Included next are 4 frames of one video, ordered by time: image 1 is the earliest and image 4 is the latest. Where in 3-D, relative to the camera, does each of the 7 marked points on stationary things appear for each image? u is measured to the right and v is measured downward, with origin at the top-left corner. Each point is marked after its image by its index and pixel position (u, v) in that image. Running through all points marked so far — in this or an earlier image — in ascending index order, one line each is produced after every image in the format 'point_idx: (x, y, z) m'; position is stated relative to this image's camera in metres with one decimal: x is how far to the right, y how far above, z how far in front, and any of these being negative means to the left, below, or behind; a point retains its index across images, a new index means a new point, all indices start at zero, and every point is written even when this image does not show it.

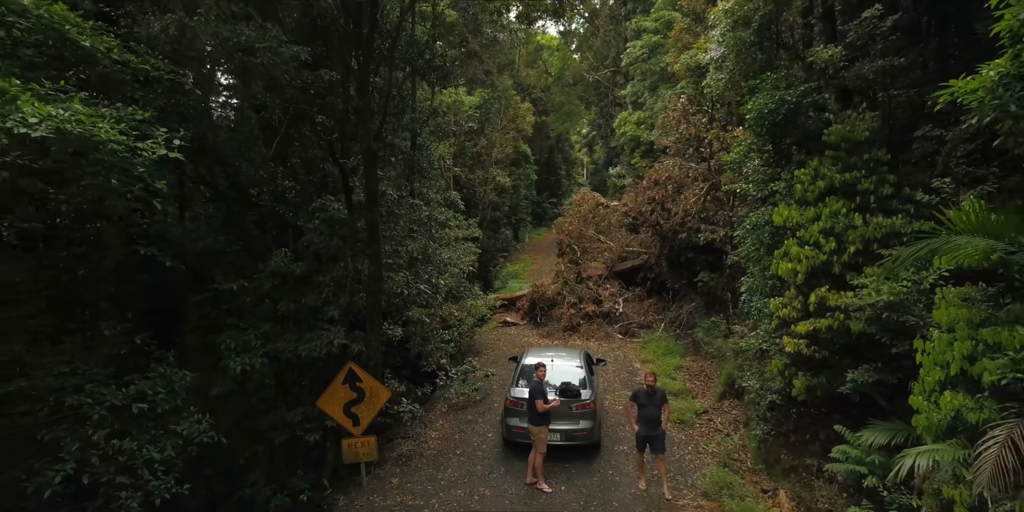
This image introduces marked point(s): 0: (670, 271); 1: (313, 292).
0: (+4.7, -0.4, +17.6) m
1: (-3.2, -0.6, +9.6) m
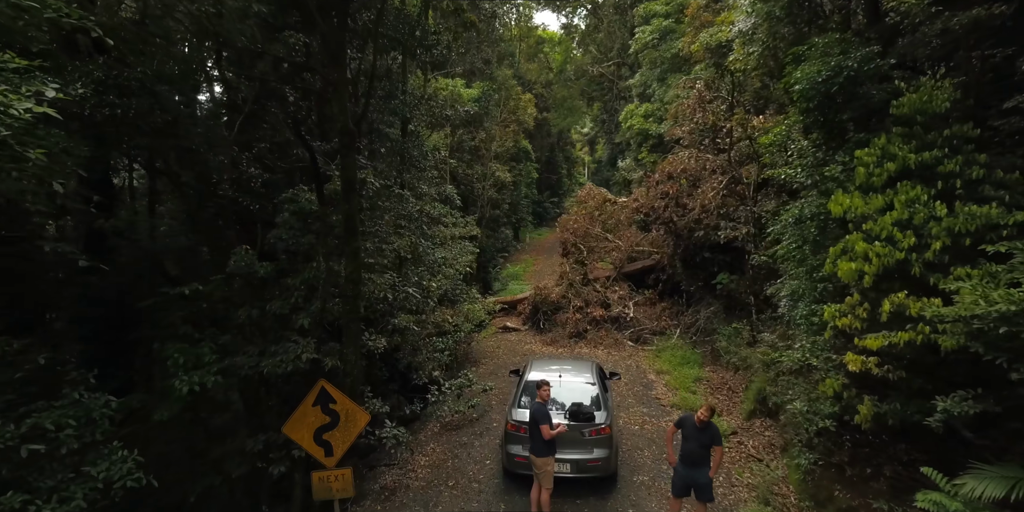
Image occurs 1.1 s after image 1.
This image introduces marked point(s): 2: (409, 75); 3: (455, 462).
0: (+4.8, -0.4, +16.2) m
1: (-3.2, -0.6, +8.2) m
2: (-2.5, +4.4, +14.3) m
3: (-0.9, -3.2, +9.1) m
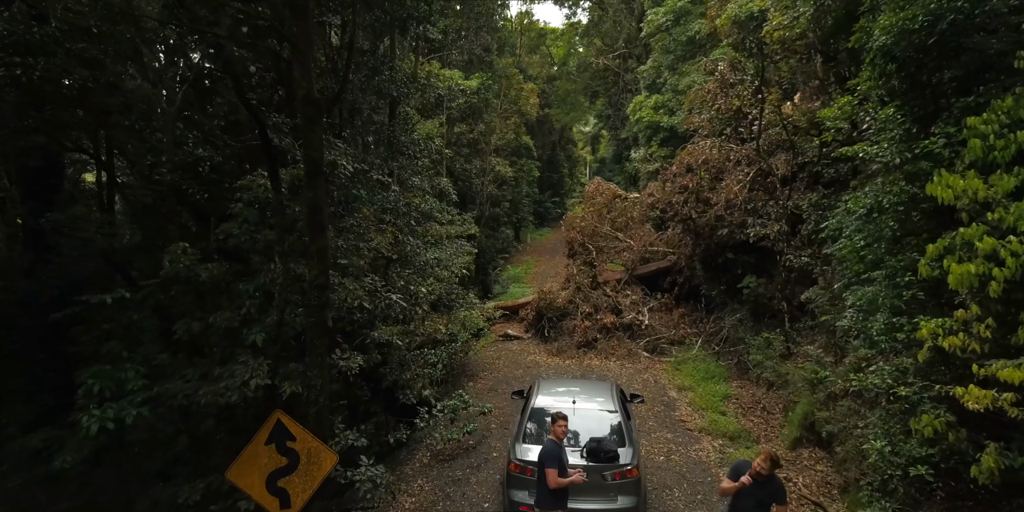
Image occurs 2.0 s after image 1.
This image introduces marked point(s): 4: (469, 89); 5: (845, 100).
0: (+4.8, -0.4, +14.7) m
1: (-3.2, -0.6, +6.6) m
2: (-2.5, +4.4, +12.8) m
3: (-0.8, -3.2, +7.5) m
4: (-1.4, +5.4, +19.1) m
5: (+4.3, +2.0, +7.5) m
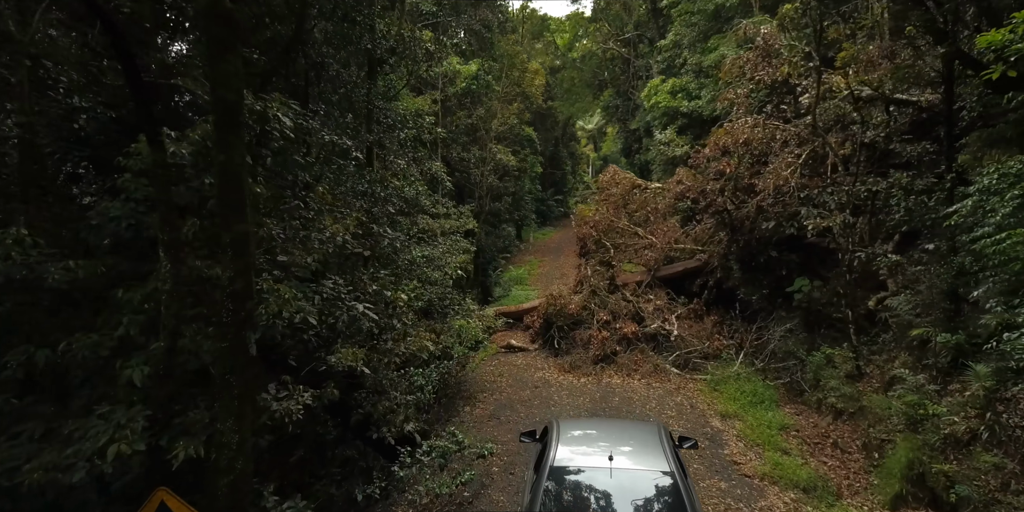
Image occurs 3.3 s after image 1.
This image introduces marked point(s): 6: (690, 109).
0: (+4.9, -0.4, +12.5) m
1: (-3.1, -0.5, +4.4) m
2: (-2.4, +4.5, +10.6) m
3: (-0.8, -3.1, +5.4) m
4: (-1.3, +5.4, +17.0) m
5: (+4.3, +2.0, +5.4) m
6: (+5.4, +4.5, +17.7) m
